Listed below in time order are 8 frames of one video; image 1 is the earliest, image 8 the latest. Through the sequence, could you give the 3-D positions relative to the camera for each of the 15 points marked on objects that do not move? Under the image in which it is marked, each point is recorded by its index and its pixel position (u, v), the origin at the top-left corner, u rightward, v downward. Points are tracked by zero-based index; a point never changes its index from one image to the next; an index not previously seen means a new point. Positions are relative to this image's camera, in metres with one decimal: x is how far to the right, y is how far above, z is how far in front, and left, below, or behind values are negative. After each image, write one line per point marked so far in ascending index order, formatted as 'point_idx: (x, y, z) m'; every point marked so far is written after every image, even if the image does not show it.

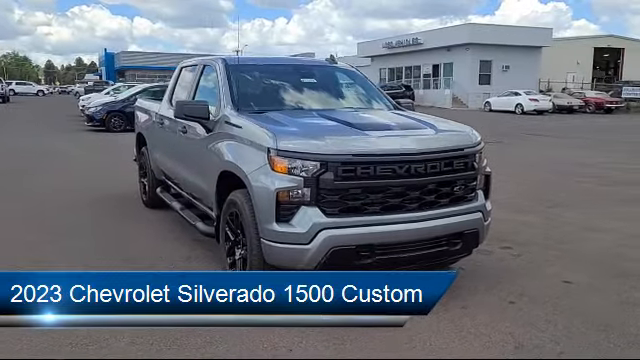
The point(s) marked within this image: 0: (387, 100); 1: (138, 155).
0: (+0.6, +0.9, +5.8) m
1: (-2.5, +0.4, +7.8) m
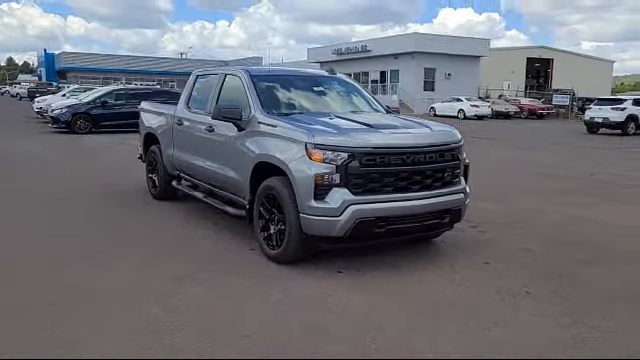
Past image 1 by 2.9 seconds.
0: (+0.6, +1.0, +7.0) m
1: (-2.7, +0.4, +8.7) m
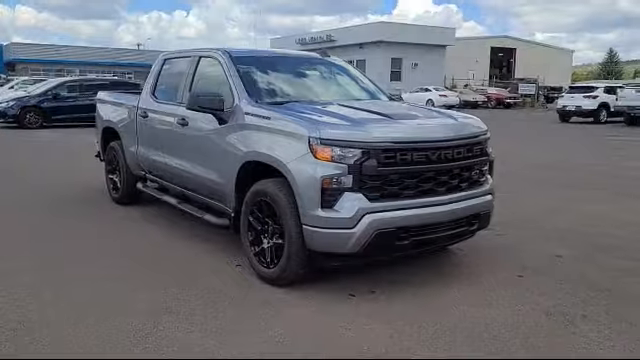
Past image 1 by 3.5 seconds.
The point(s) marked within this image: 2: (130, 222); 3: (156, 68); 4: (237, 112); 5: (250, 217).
0: (+0.5, +1.0, +6.1) m
1: (-2.9, +0.4, +7.6) m
2: (-2.3, -0.5, +6.7) m
3: (-2.0, +1.4, +6.8) m
4: (-0.7, +0.6, +4.9) m
5: (-0.6, -0.3, +4.6) m
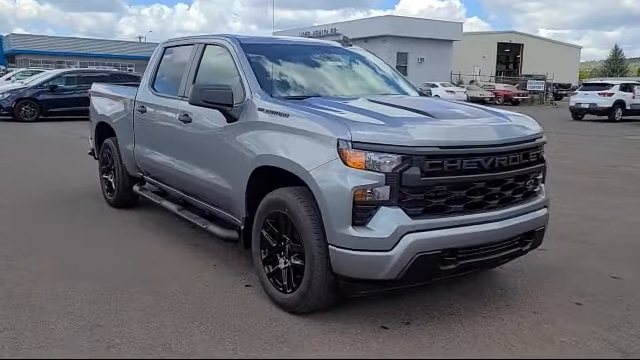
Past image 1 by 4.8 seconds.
0: (+0.7, +0.9, +5.4) m
1: (-2.7, +0.4, +6.9) m
2: (-2.1, -0.5, +6.0) m
3: (-1.8, +1.4, +6.1) m
4: (-0.5, +0.5, +4.2) m
5: (-0.4, -0.4, +4.0) m
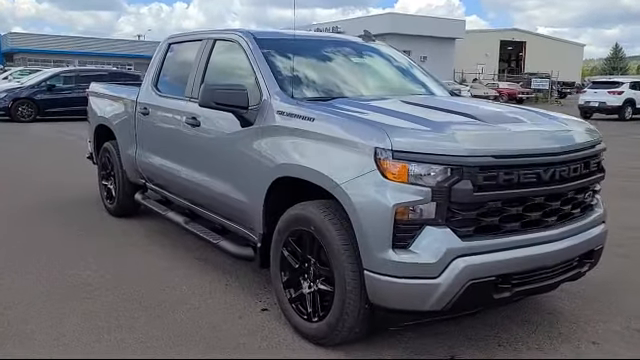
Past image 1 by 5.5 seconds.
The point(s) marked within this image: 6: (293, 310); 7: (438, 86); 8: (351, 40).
0: (+0.9, +0.9, +4.9) m
1: (-2.5, +0.3, +6.4) m
2: (-1.9, -0.6, +5.5) m
3: (-1.6, +1.3, +5.6) m
4: (-0.4, +0.5, +3.7) m
5: (-0.2, -0.4, +3.5) m
6: (-0.2, -0.8, +3.4) m
7: (+1.1, +0.9, +5.1) m
8: (+0.3, +1.3, +5.1) m
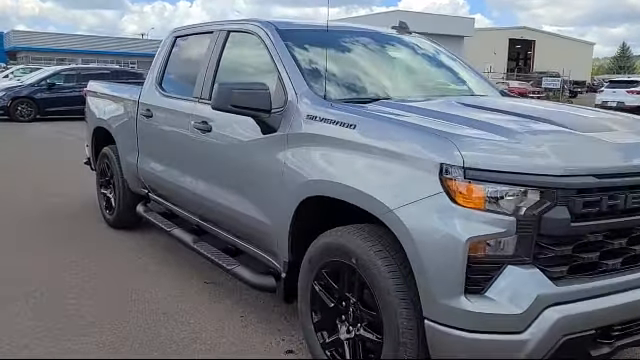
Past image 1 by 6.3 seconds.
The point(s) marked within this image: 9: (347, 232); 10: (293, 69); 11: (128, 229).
0: (+1.1, +0.8, +4.3) m
1: (-2.3, +0.2, +5.8) m
2: (-1.7, -0.7, +4.9) m
3: (-1.4, +1.2, +5.0) m
4: (-0.2, +0.4, +3.1) m
5: (0.0, -0.5, +2.9) m
6: (0.0, -0.9, +2.8) m
7: (+1.3, +0.8, +4.5) m
8: (+0.5, +1.2, +4.4) m
9: (+0.1, -0.3, +2.7) m
10: (-0.2, +0.7, +3.4) m
11: (-2.0, -0.5, +5.7) m
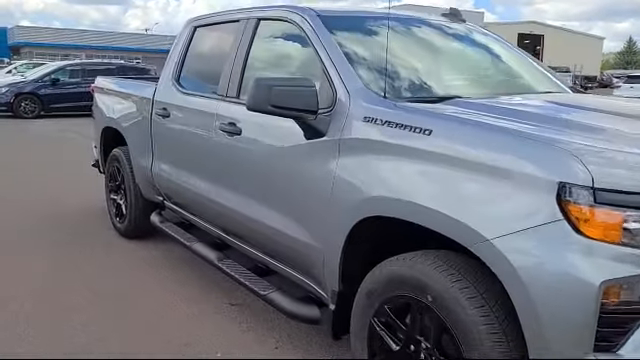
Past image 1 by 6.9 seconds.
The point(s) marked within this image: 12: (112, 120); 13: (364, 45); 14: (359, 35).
0: (+1.4, +0.7, +3.8) m
1: (-2.0, +0.2, +5.3) m
2: (-1.4, -0.7, +4.4) m
3: (-1.1, +1.1, +4.5) m
4: (+0.1, +0.3, +2.6) m
5: (+0.3, -0.6, +2.4) m
6: (+0.3, -1.0, +2.3) m
7: (+1.6, +0.7, +4.0) m
8: (+0.8, +1.1, +3.9) m
9: (+0.4, -0.3, +2.2) m
10: (+0.1, +0.6, +2.9) m
11: (-1.7, -0.5, +5.2) m
12: (-2.0, +0.6, +5.2) m
13: (+0.3, +0.7, +3.2) m
14: (+0.3, +0.8, +3.2) m
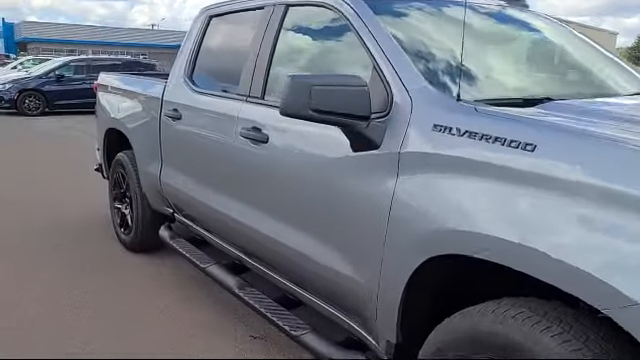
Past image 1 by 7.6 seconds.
0: (+1.6, +0.6, +3.2) m
1: (-1.8, +0.1, +4.8) m
2: (-1.2, -0.8, +3.9) m
3: (-0.9, +1.1, +4.0) m
4: (+0.3, +0.2, +2.1) m
5: (+0.4, -0.7, +1.8) m
6: (+0.5, -1.1, +1.8) m
7: (+1.8, +0.6, +3.4) m
8: (+1.0, +1.0, +3.4) m
9: (+0.6, -0.4, +1.7) m
10: (+0.3, +0.5, +2.3) m
11: (-1.5, -0.6, +4.7) m
12: (-1.7, +0.5, +4.7) m
13: (+0.5, +0.7, +2.6) m
14: (+0.5, +0.7, +2.7) m
